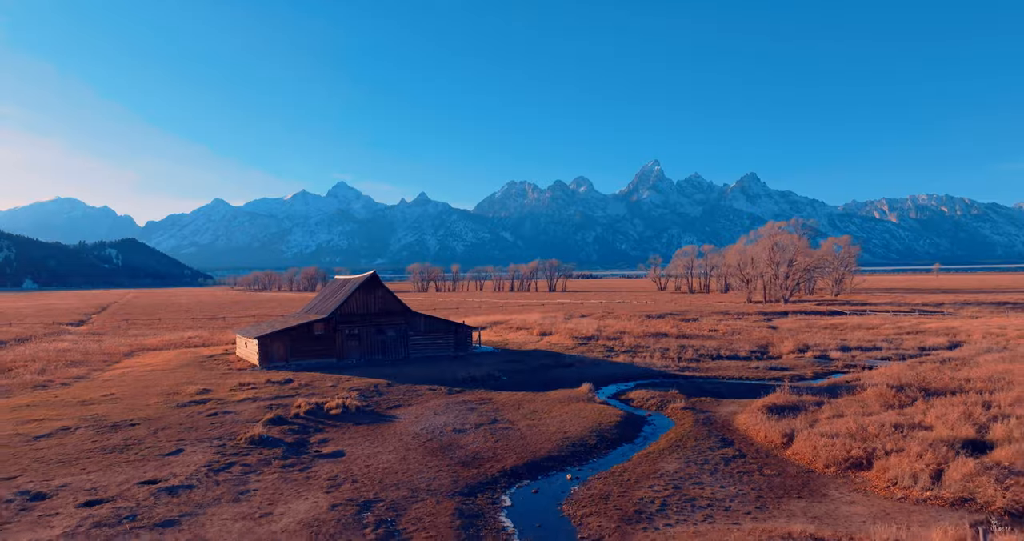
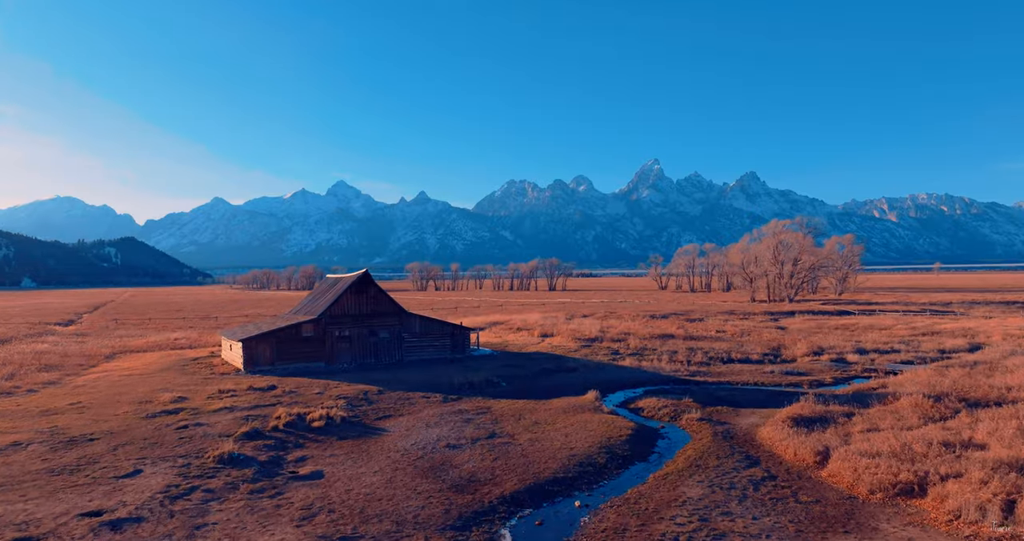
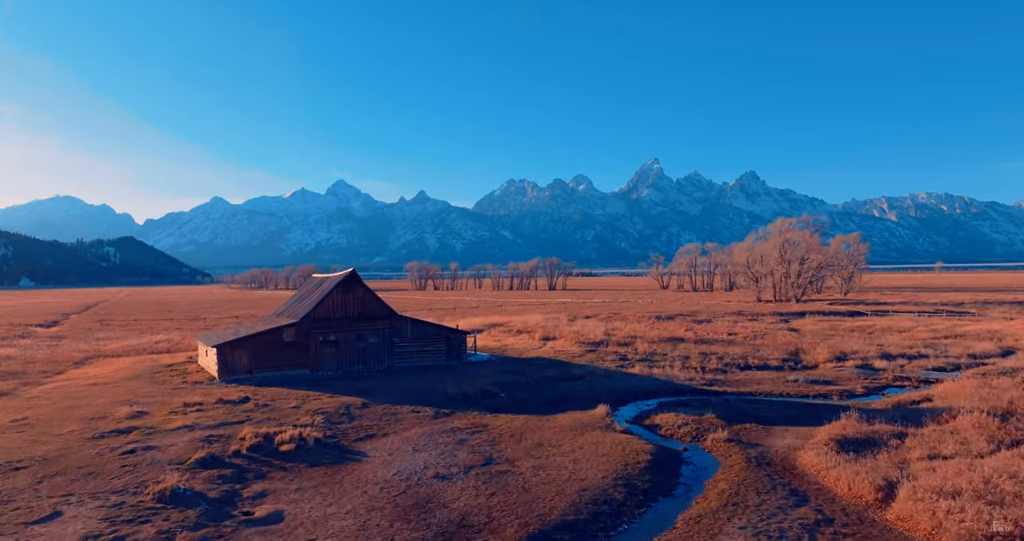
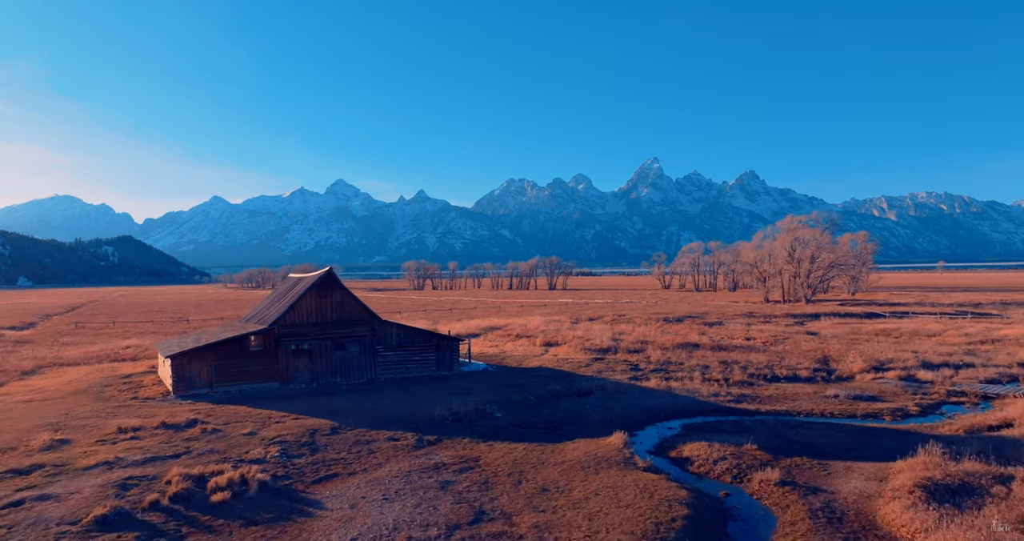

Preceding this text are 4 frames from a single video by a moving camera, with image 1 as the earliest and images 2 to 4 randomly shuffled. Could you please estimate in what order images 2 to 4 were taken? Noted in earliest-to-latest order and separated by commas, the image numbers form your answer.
2, 3, 4
